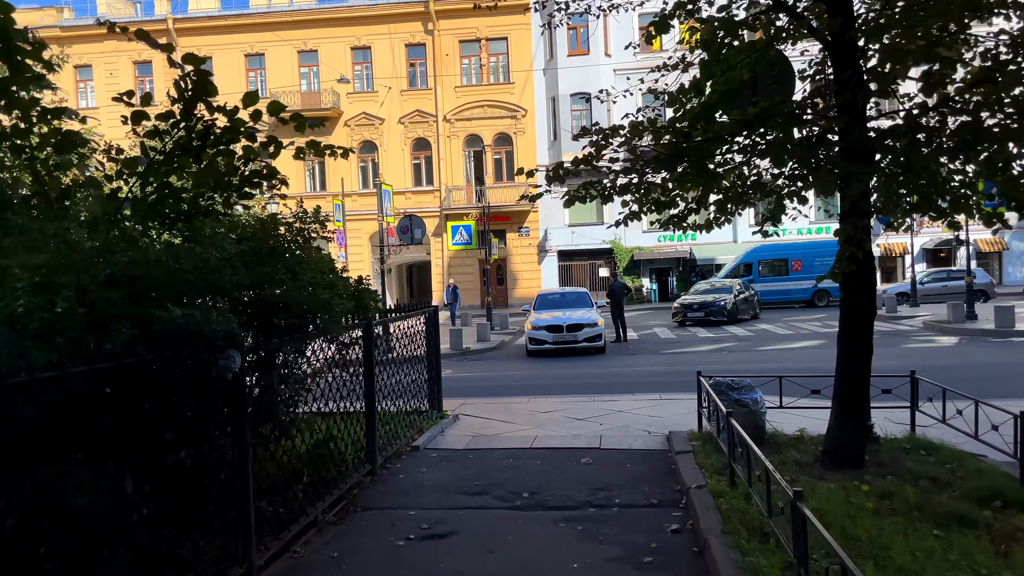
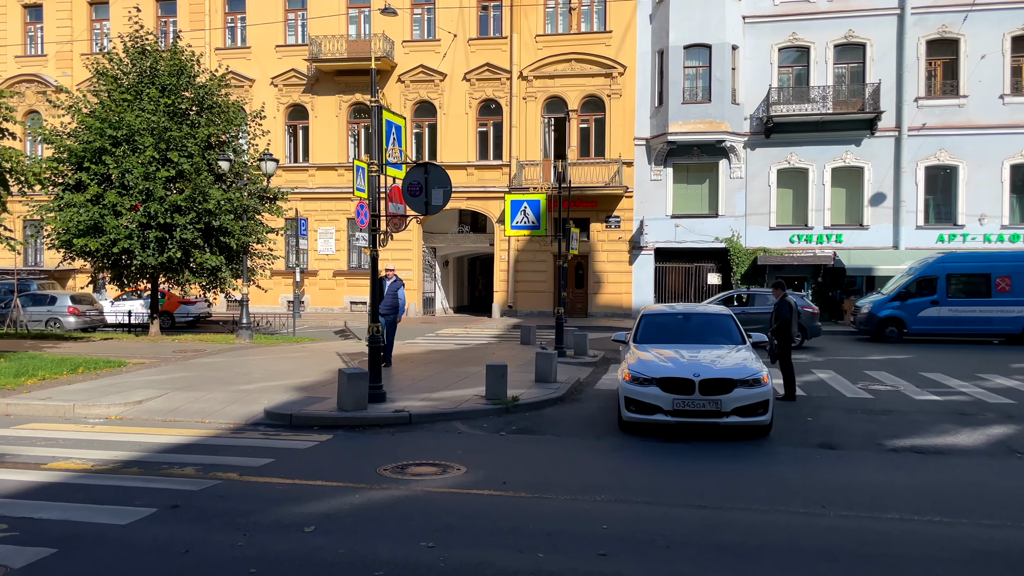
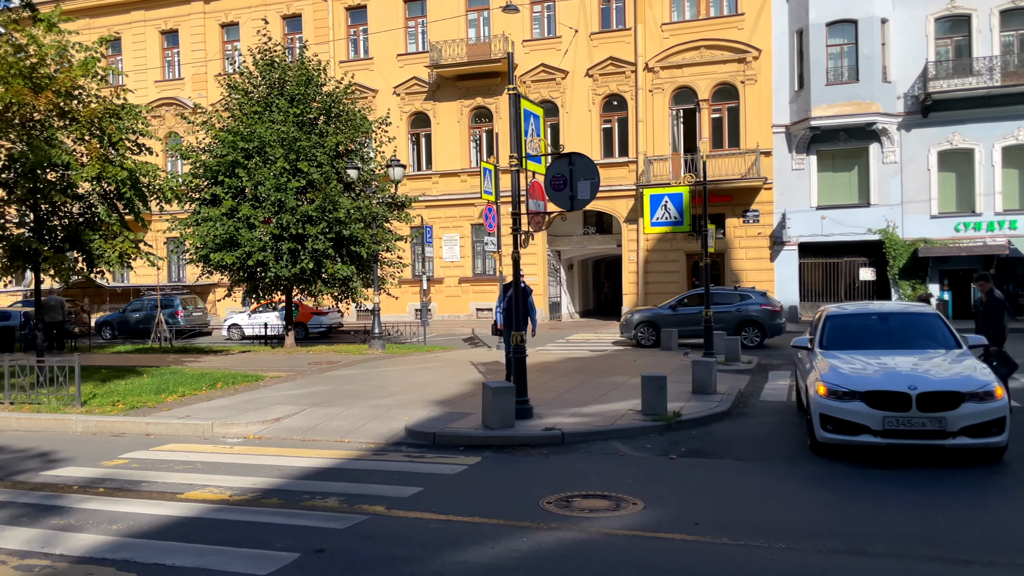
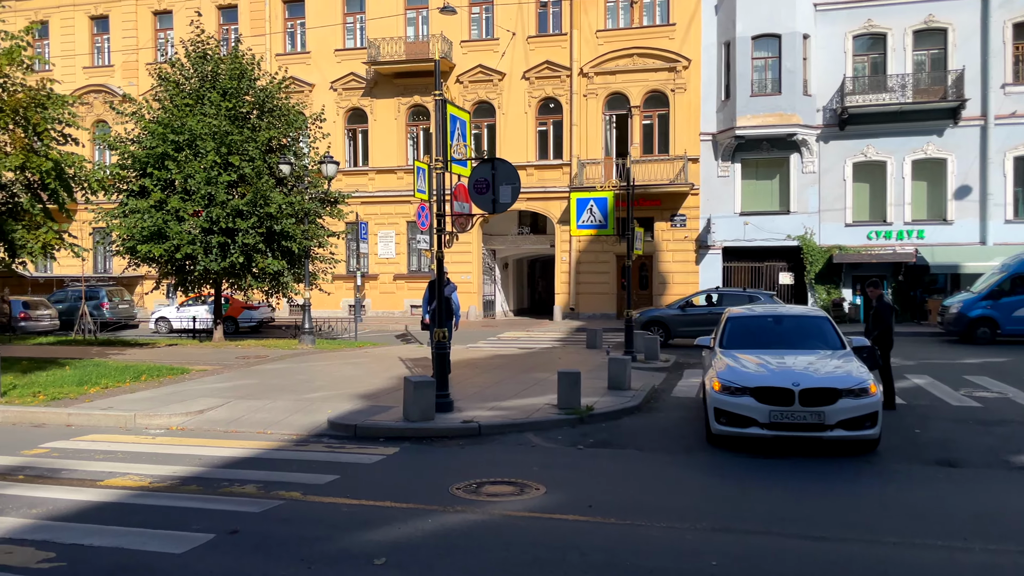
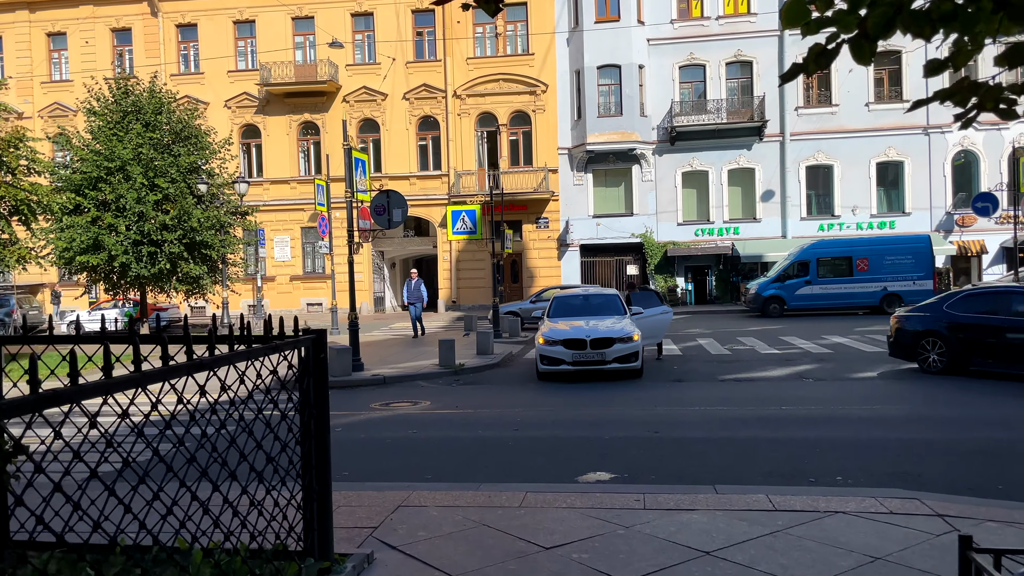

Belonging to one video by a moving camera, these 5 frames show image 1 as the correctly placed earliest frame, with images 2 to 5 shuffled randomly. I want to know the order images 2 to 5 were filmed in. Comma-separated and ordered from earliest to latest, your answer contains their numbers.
5, 2, 4, 3
